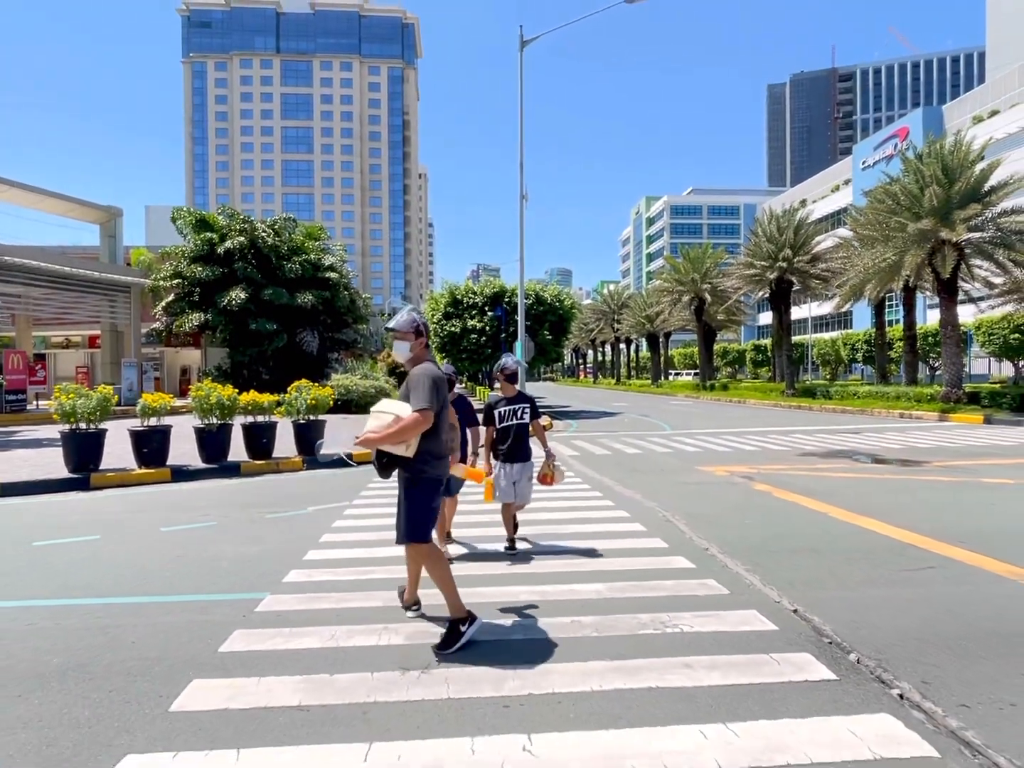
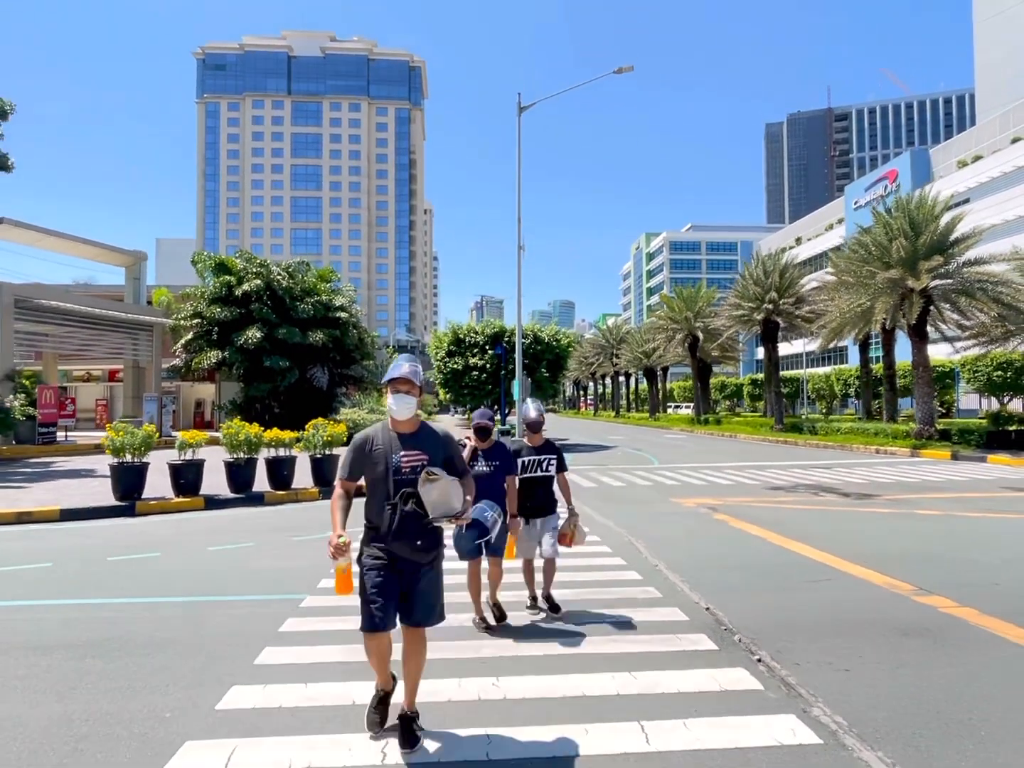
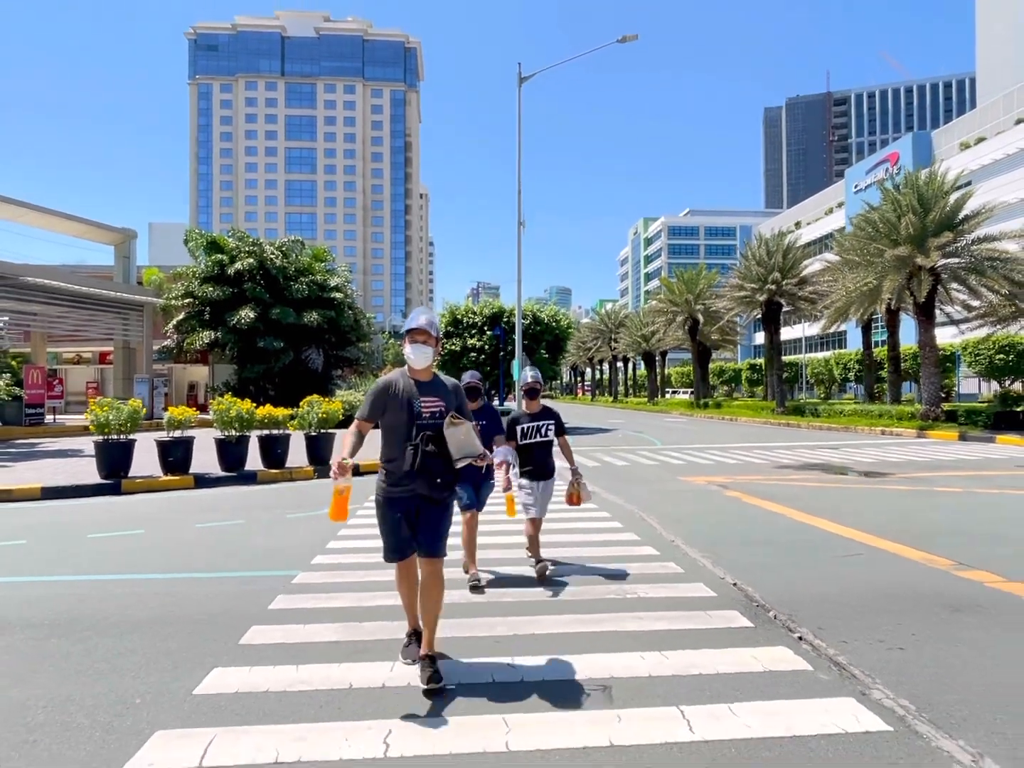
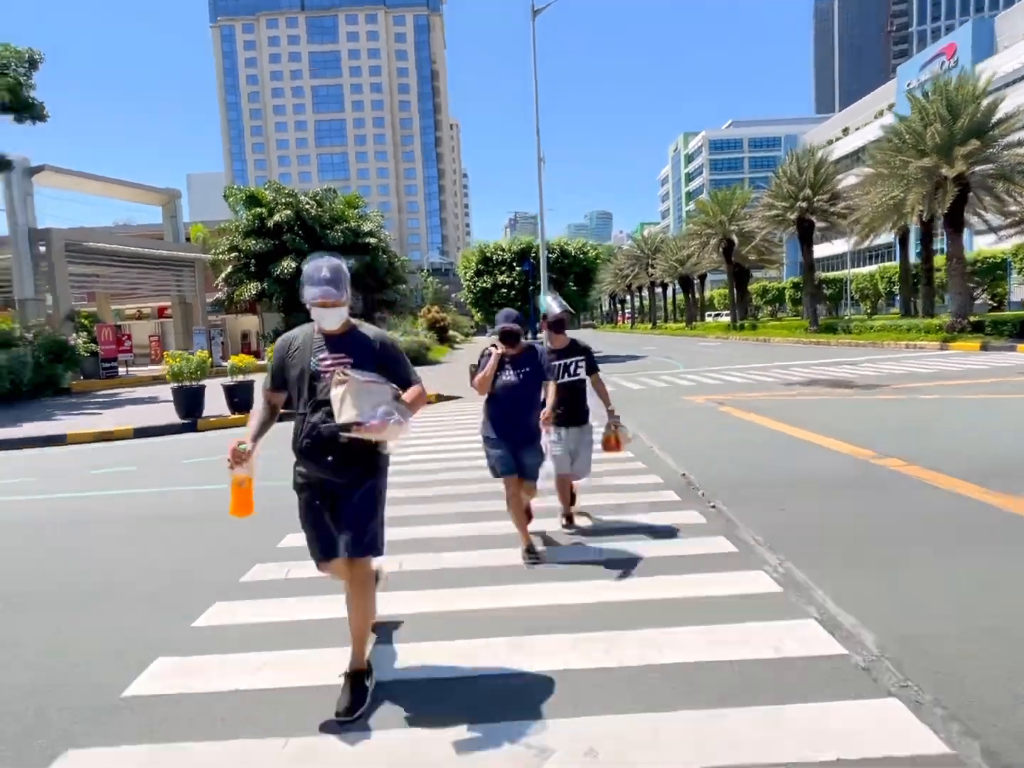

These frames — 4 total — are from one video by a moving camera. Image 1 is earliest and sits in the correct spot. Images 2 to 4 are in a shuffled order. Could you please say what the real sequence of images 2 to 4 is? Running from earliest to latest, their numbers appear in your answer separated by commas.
3, 2, 4
